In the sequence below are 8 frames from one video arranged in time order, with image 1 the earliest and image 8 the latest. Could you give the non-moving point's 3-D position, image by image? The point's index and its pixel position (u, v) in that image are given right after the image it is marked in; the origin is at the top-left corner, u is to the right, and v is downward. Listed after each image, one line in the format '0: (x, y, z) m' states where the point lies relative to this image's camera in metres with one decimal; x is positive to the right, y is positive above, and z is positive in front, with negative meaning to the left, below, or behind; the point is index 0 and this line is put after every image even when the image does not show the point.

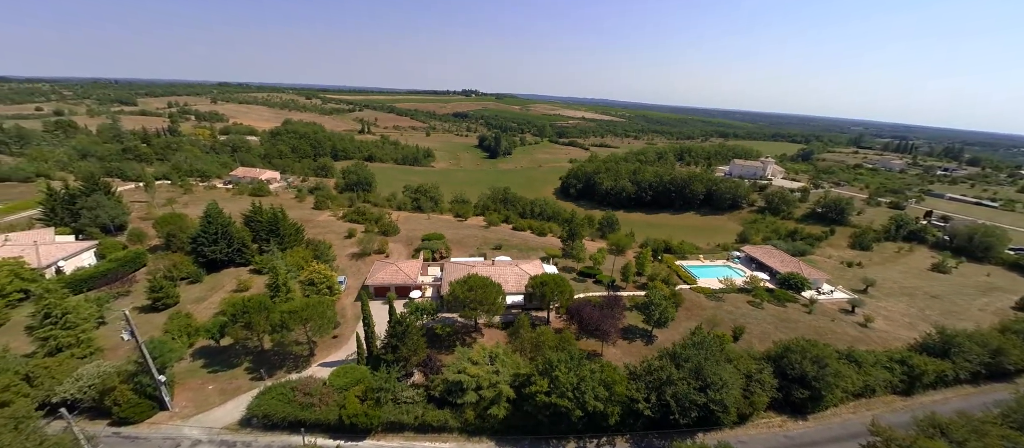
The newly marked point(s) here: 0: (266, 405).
0: (-13.3, -10.0, +19.7) m
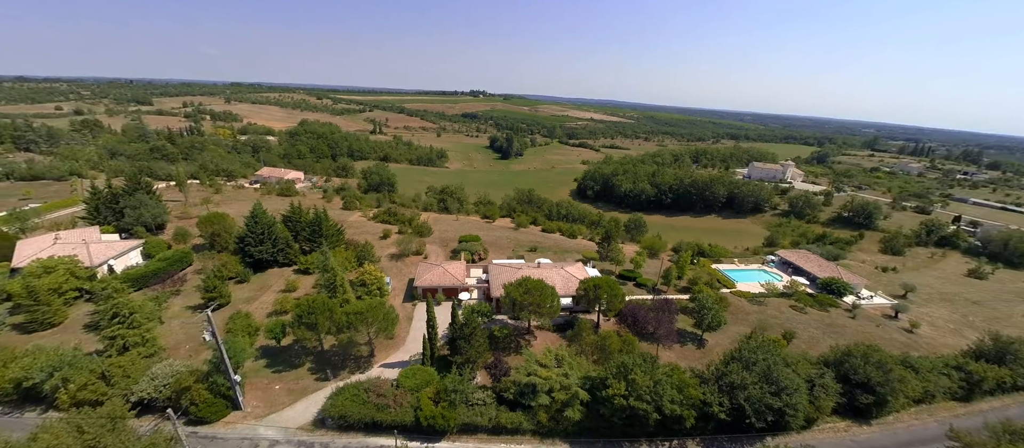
0: (-9.2, -10.1, +19.9) m
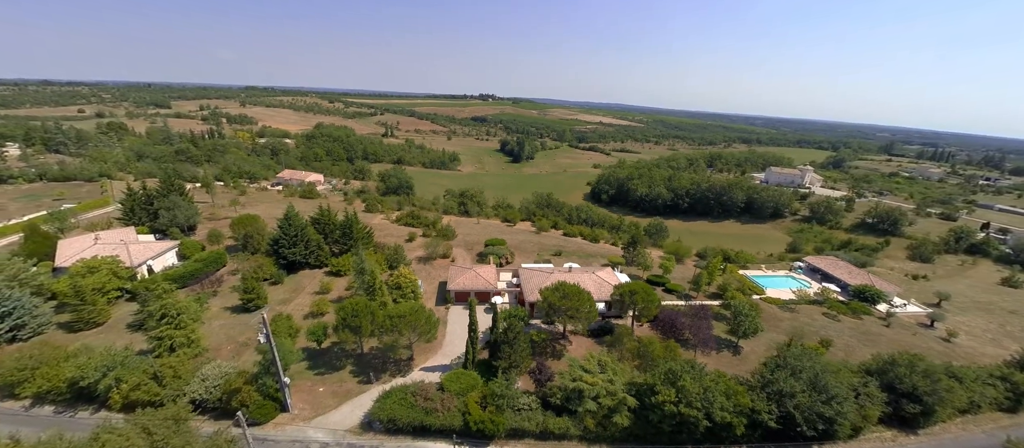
0: (-6.6, -10.4, +20.1) m
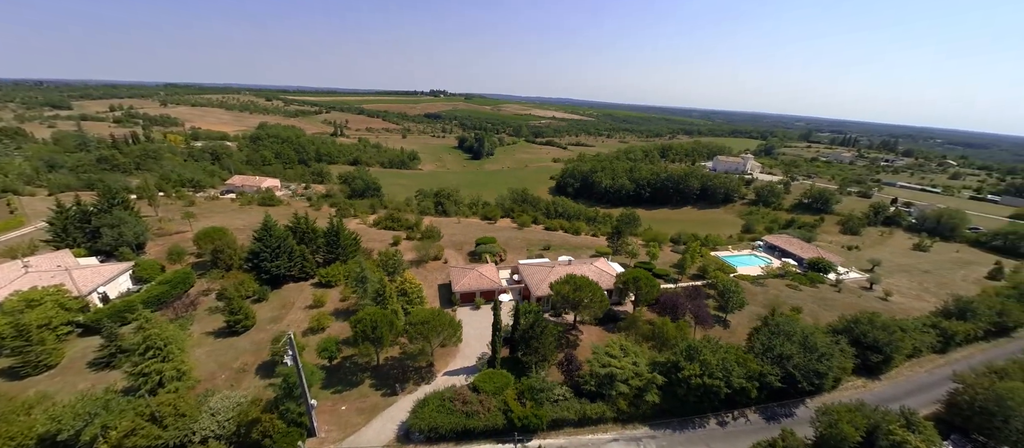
0: (-4.3, -10.6, +19.9) m
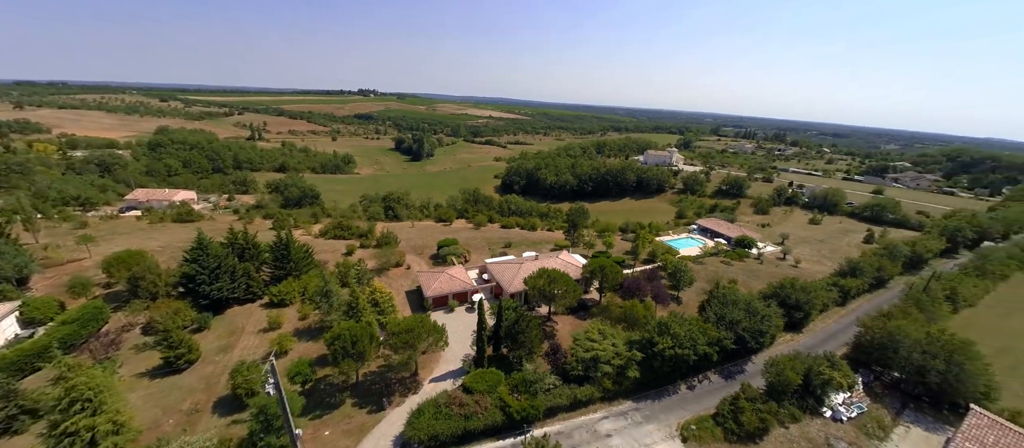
0: (-4.3, -10.8, +19.5) m
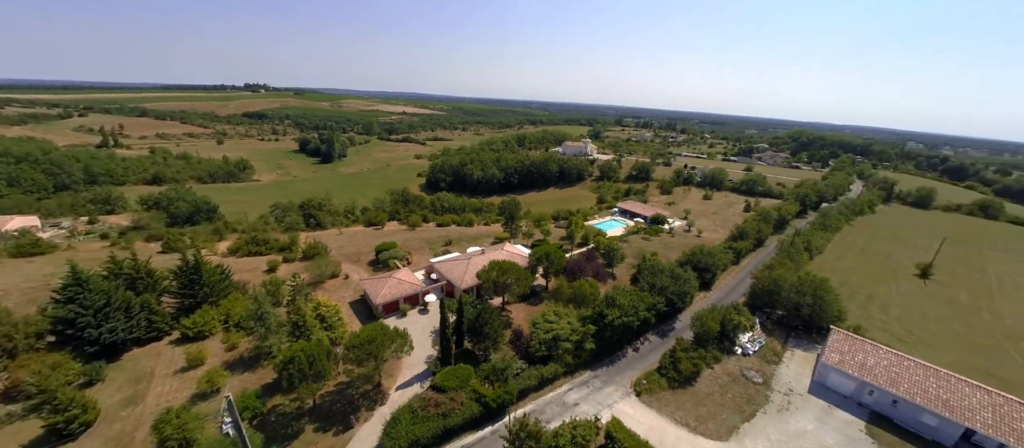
0: (-5.4, -10.9, +19.2) m
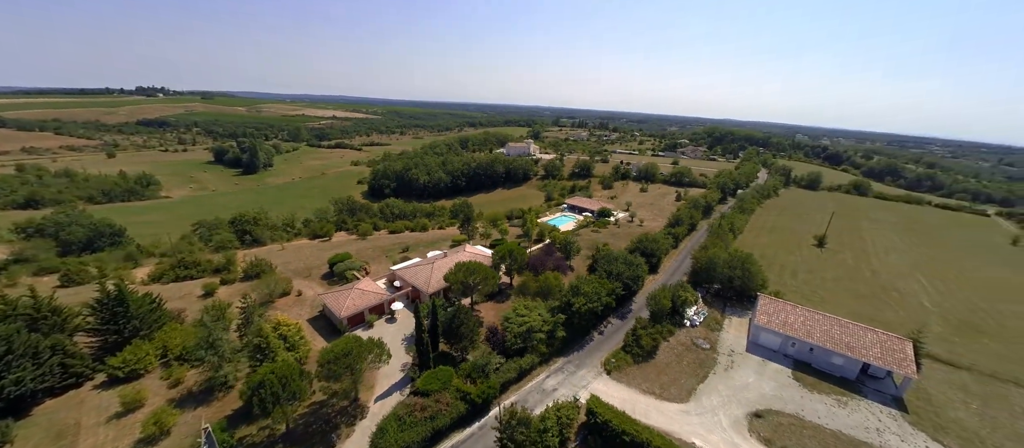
0: (-5.9, -11.1, +19.0) m
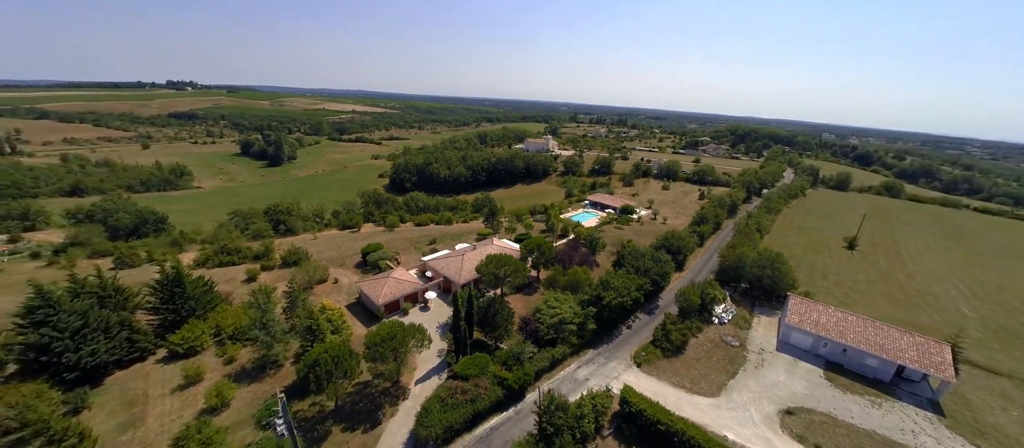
0: (-3.8, -10.6, +20.0) m
